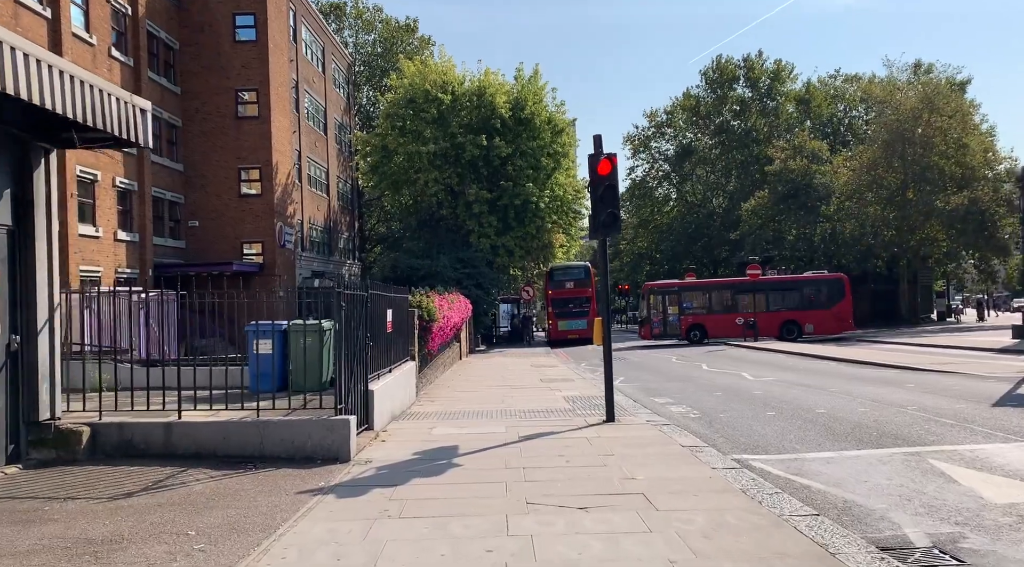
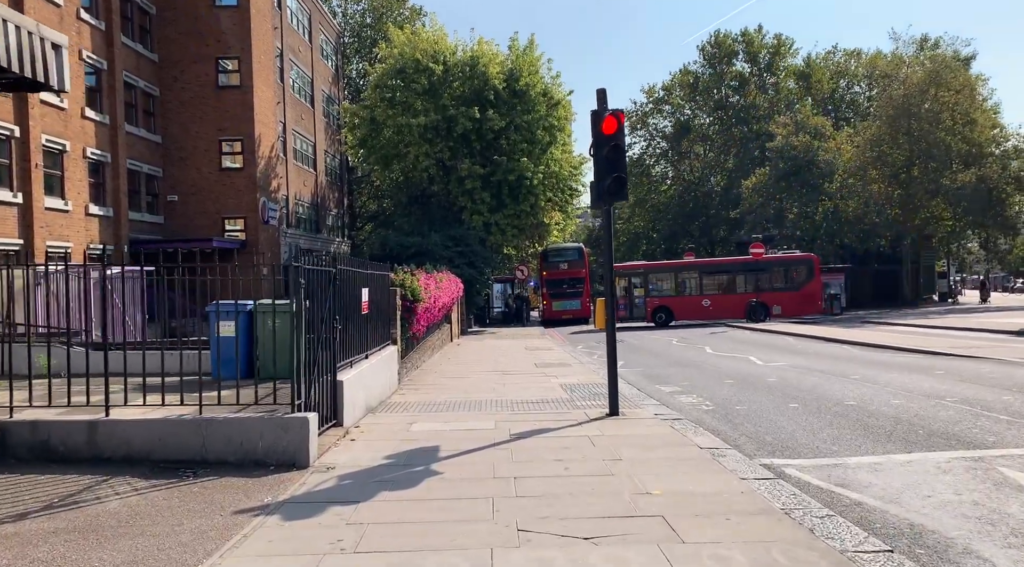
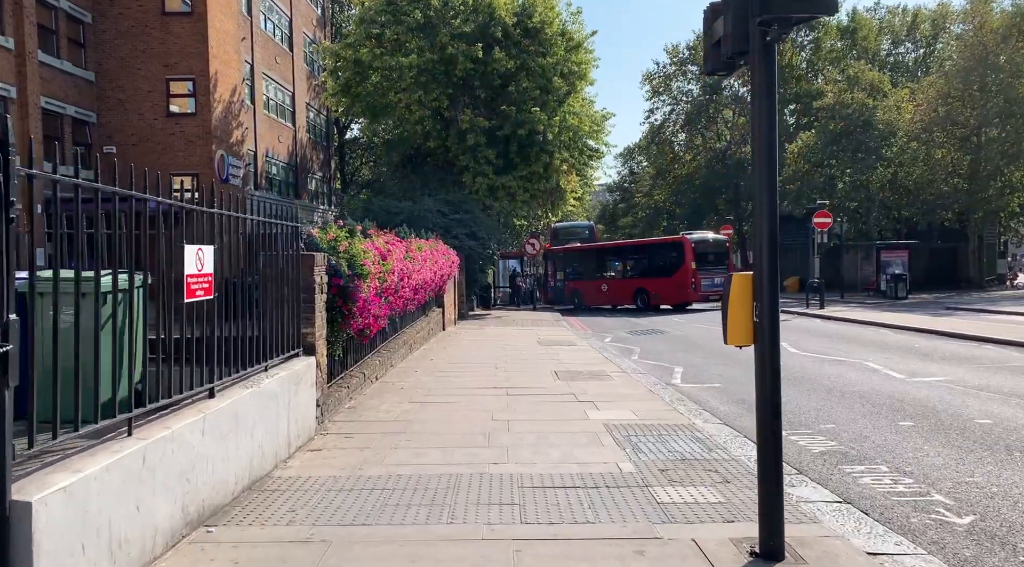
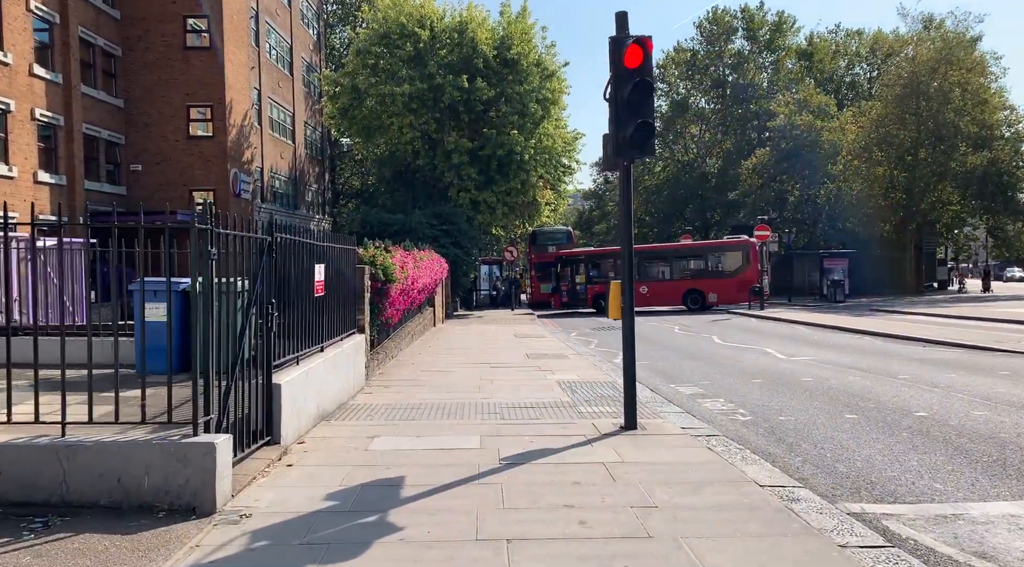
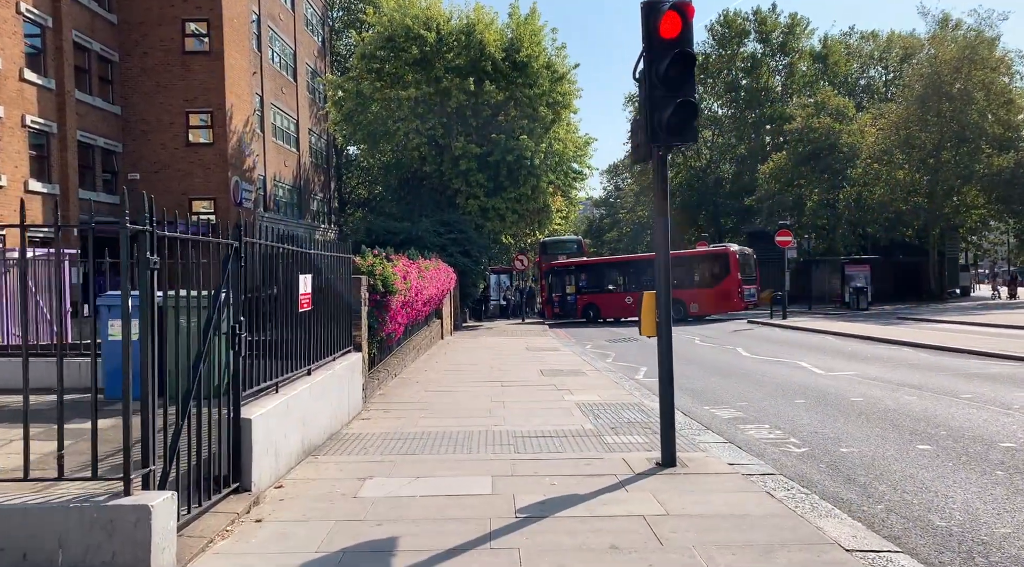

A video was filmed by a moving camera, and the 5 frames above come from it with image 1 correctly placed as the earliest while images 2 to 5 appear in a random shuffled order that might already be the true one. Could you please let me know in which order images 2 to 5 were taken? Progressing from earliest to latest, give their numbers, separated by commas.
2, 4, 5, 3
